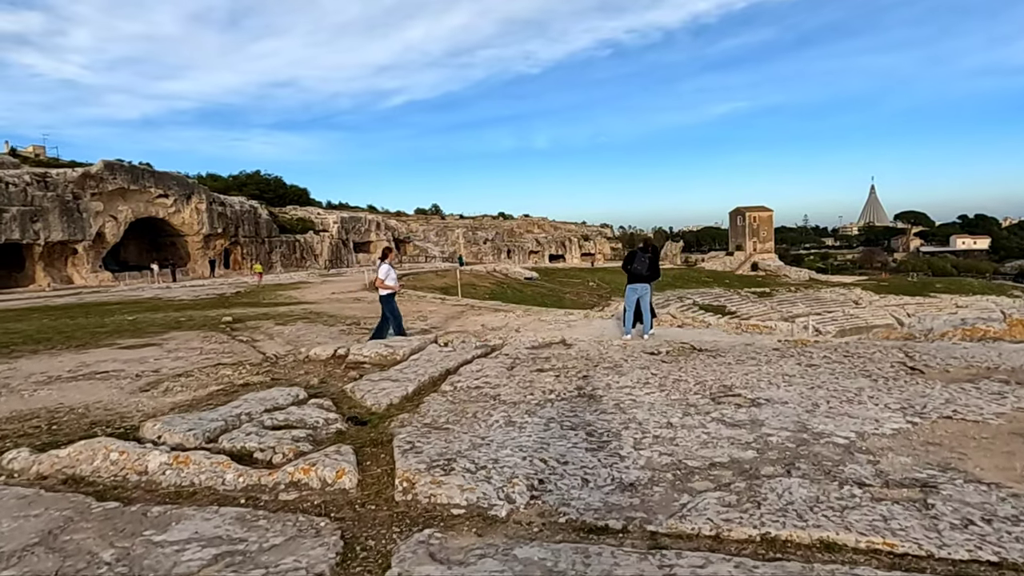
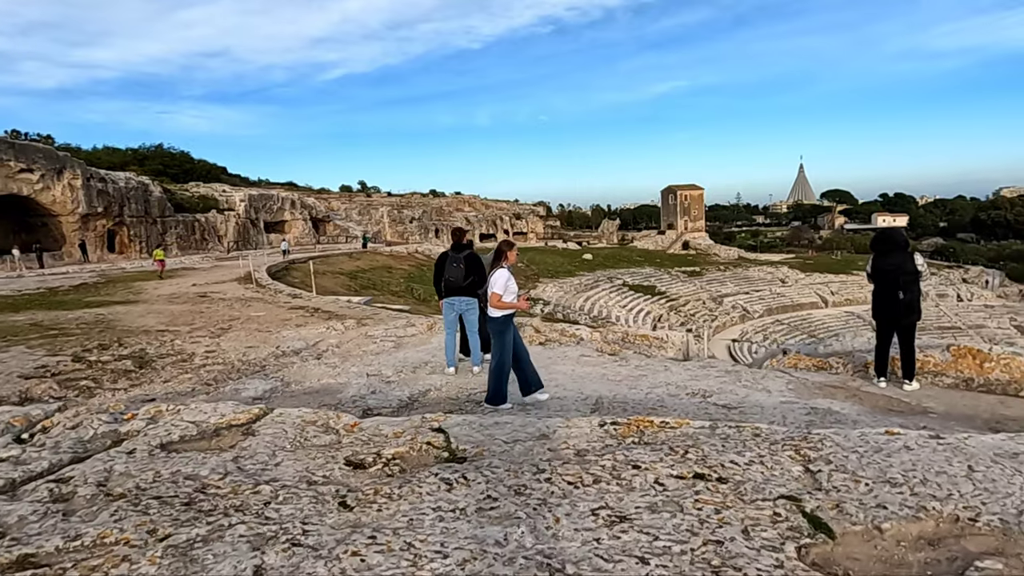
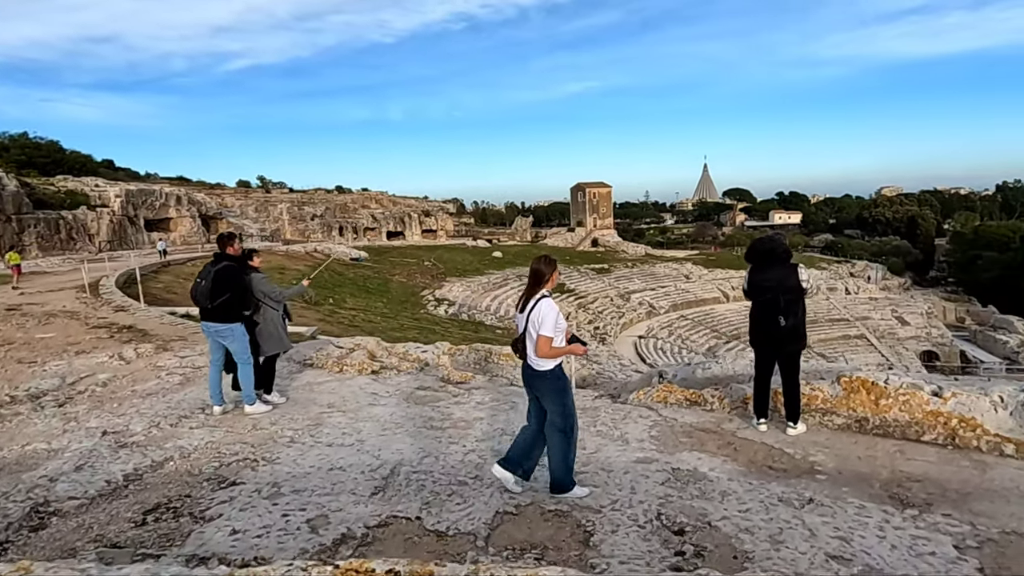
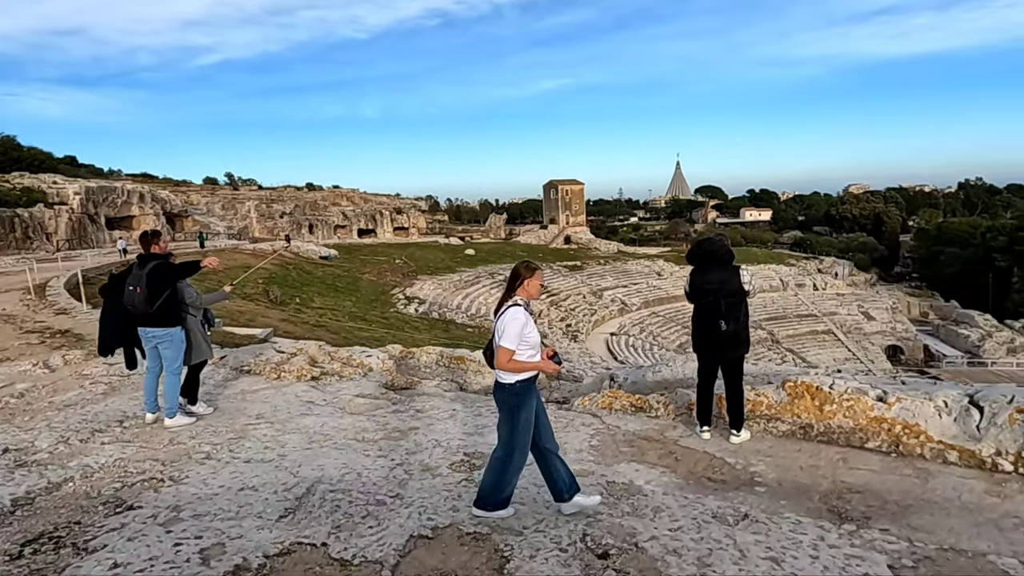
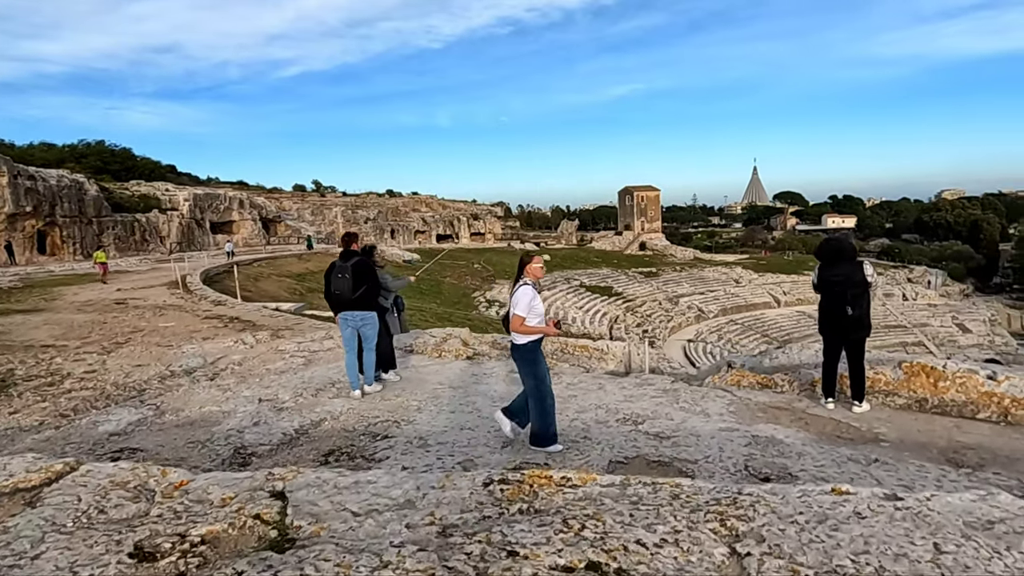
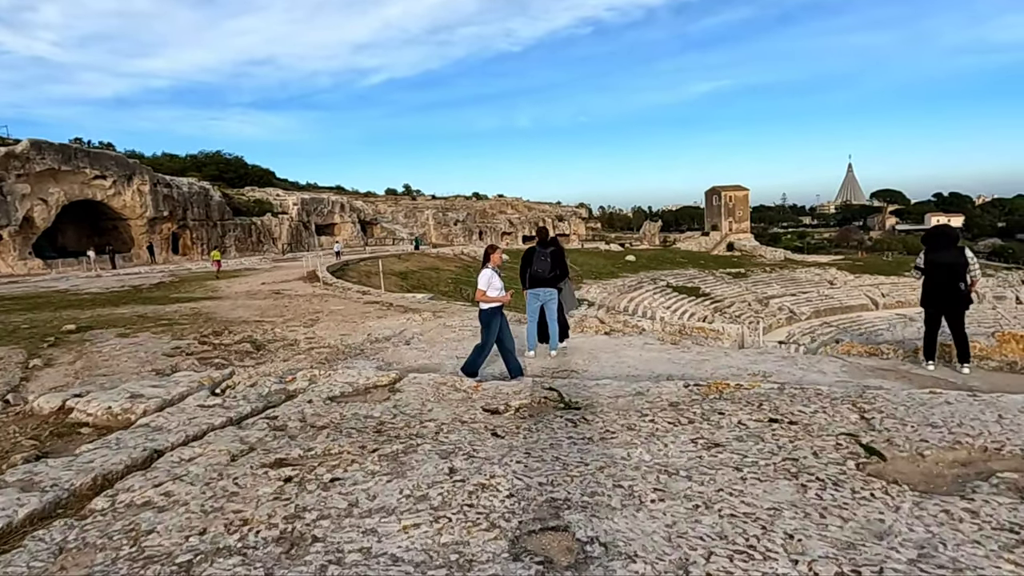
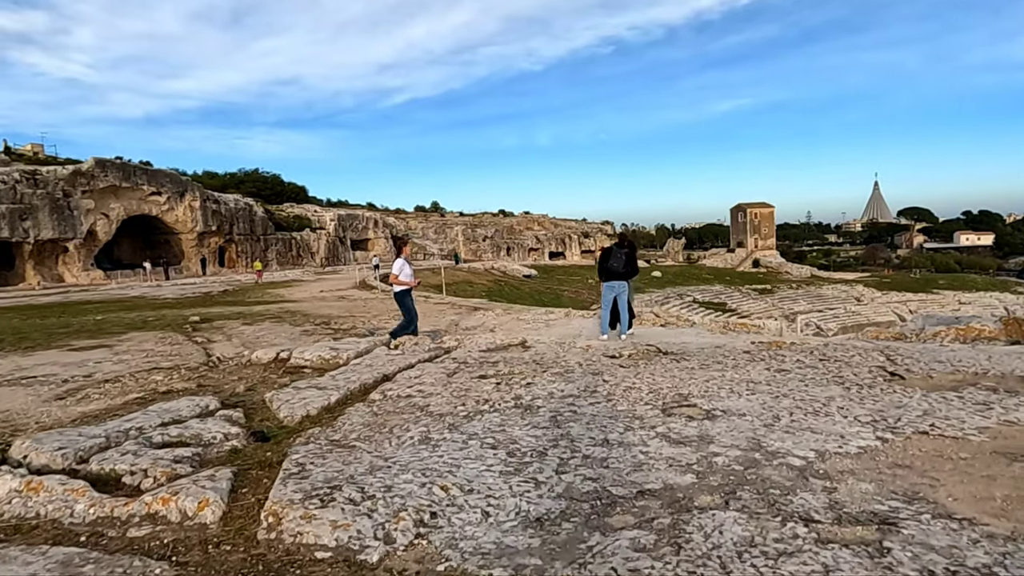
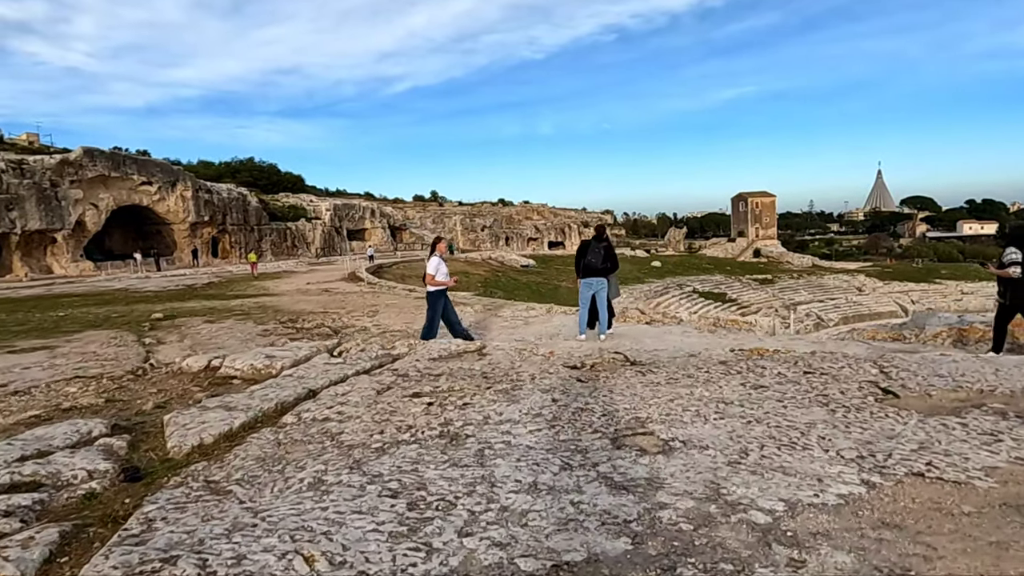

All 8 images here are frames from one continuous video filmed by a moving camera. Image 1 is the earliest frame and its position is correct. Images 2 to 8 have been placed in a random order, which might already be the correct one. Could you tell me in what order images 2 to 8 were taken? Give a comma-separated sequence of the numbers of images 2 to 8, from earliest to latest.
7, 8, 6, 2, 5, 3, 4
